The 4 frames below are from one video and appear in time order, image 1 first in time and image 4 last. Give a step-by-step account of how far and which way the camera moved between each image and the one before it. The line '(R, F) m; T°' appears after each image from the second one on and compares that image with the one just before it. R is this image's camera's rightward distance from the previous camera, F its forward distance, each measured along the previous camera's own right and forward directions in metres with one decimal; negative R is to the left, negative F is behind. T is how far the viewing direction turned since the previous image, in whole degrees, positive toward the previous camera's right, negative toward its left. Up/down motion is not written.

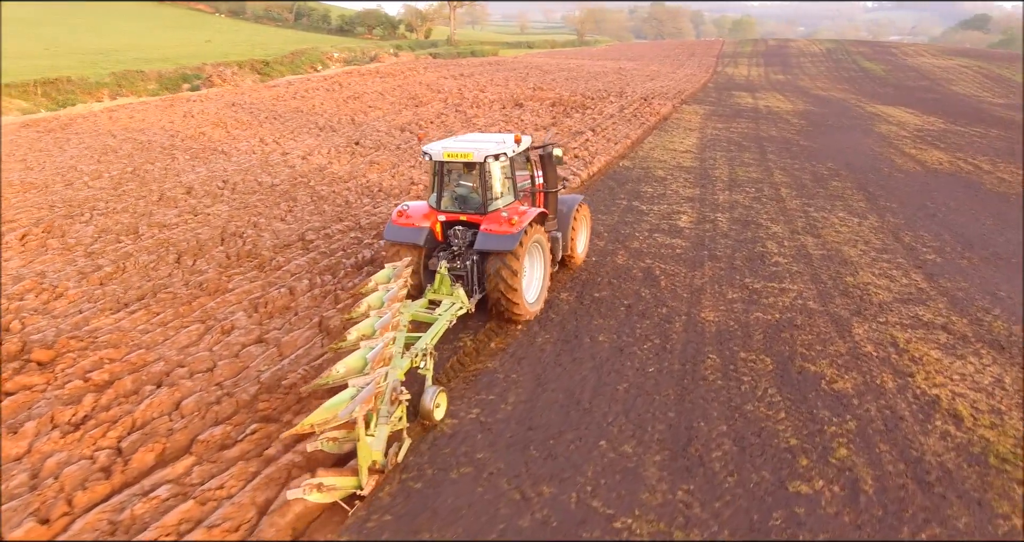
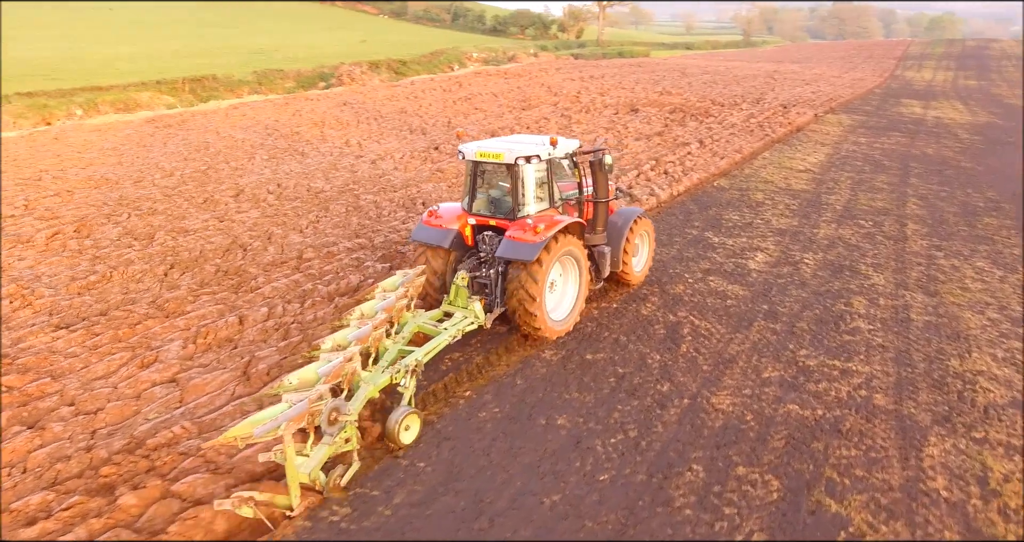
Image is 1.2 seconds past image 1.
(+1.3, +1.3) m; -13°
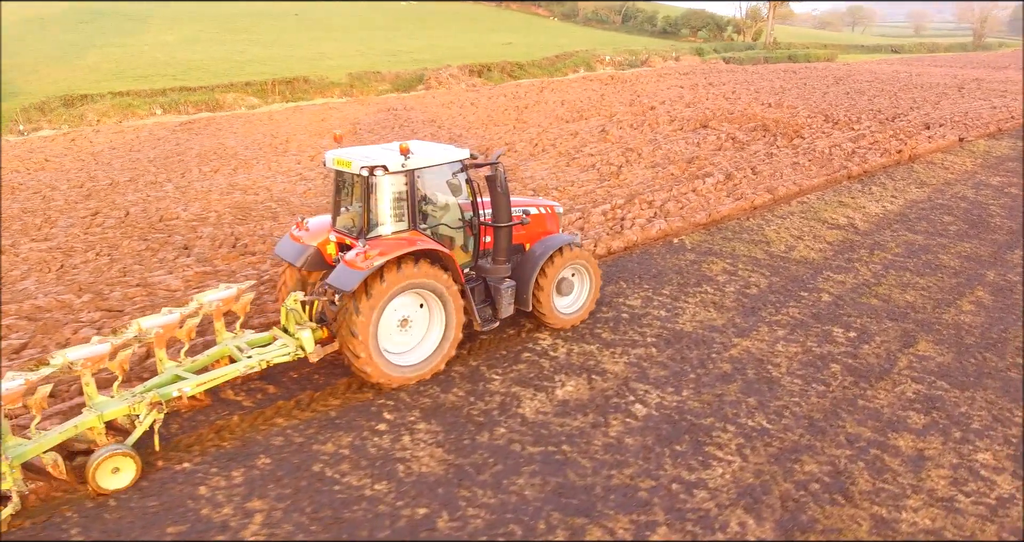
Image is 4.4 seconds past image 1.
(+3.5, +3.0) m; -16°
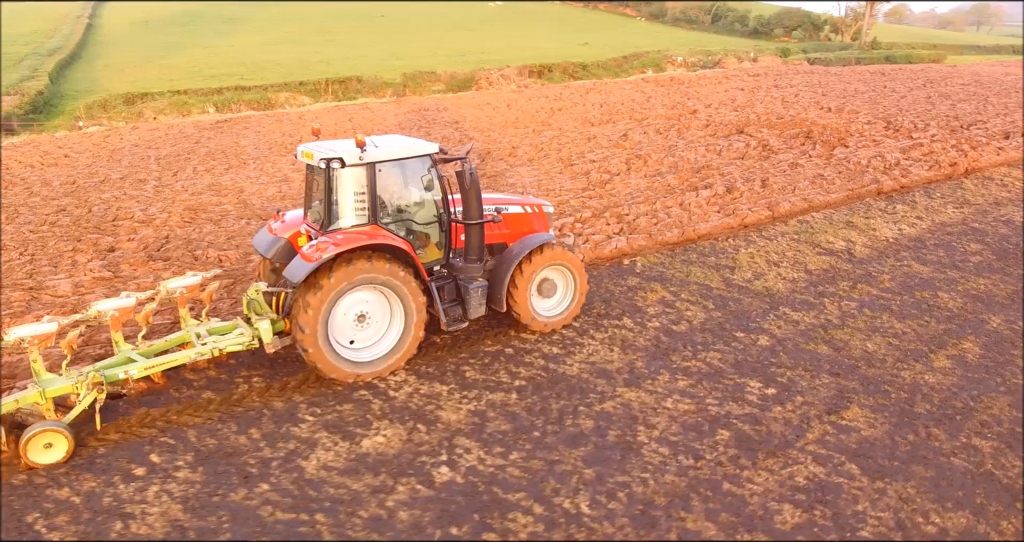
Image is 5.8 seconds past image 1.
(+1.6, +0.8) m; -8°
